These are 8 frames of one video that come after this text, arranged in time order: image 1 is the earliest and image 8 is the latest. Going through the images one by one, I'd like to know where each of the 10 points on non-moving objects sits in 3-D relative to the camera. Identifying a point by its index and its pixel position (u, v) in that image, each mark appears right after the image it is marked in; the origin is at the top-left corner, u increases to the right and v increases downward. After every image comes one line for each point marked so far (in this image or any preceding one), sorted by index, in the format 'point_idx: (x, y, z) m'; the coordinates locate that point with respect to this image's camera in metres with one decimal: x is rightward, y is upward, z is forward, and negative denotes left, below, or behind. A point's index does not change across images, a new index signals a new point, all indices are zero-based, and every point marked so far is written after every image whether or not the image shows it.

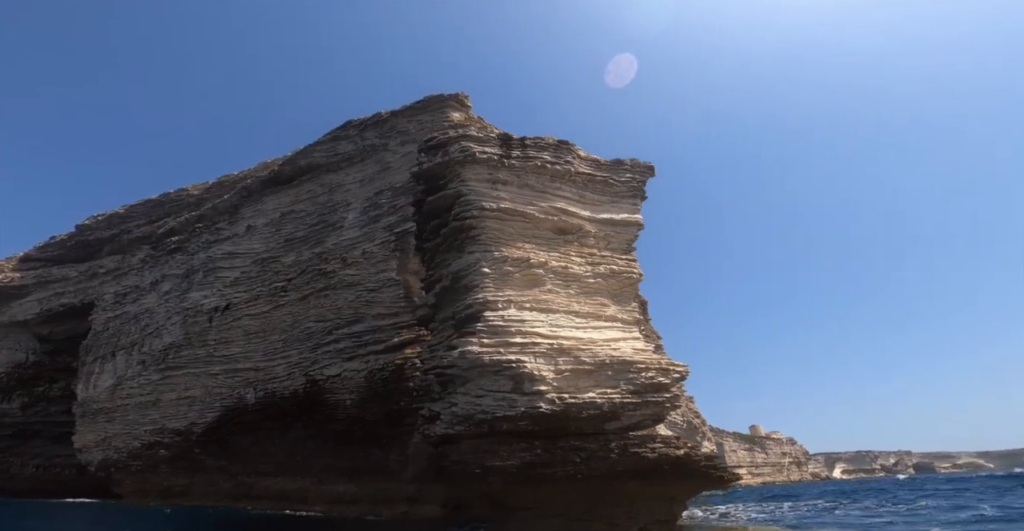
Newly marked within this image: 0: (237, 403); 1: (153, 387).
0: (-7.1, -3.6, +11.7) m
1: (-10.8, -3.7, +13.6) m
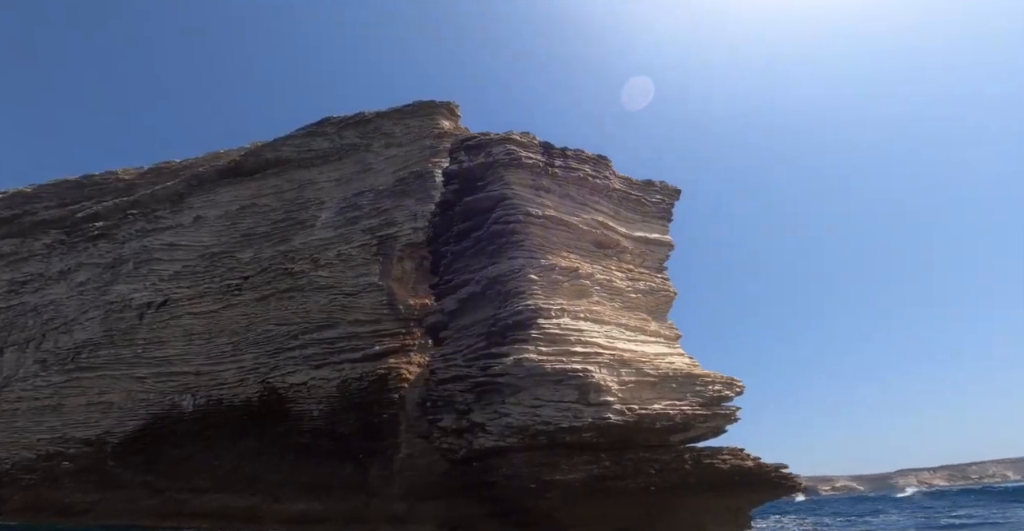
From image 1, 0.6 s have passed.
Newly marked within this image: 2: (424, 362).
0: (-7.6, -3.3, +10.4) m
1: (-11.5, -3.2, +11.9) m
2: (-1.8, -1.9, +9.2) m
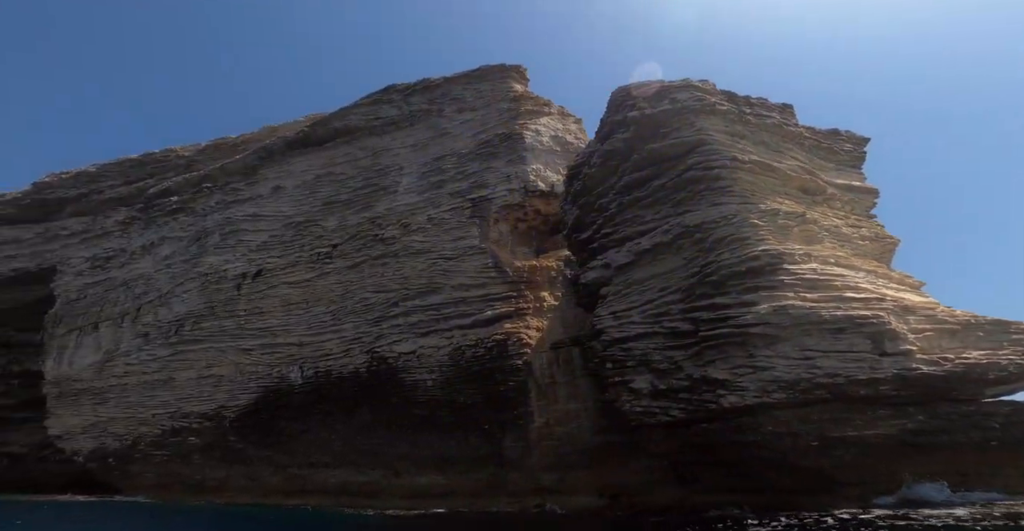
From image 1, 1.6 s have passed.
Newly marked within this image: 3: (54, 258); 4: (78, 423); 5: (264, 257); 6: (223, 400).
0: (-5.2, -2.6, +10.4) m
1: (-9.0, -2.5, +12.0) m
2: (+0.6, -1.2, +8.8) m
3: (-17.8, +0.4, +18.0) m
4: (-11.5, -4.3, +12.5) m
5: (-6.8, +0.2, +12.8) m
6: (-6.6, -3.1, +10.7) m
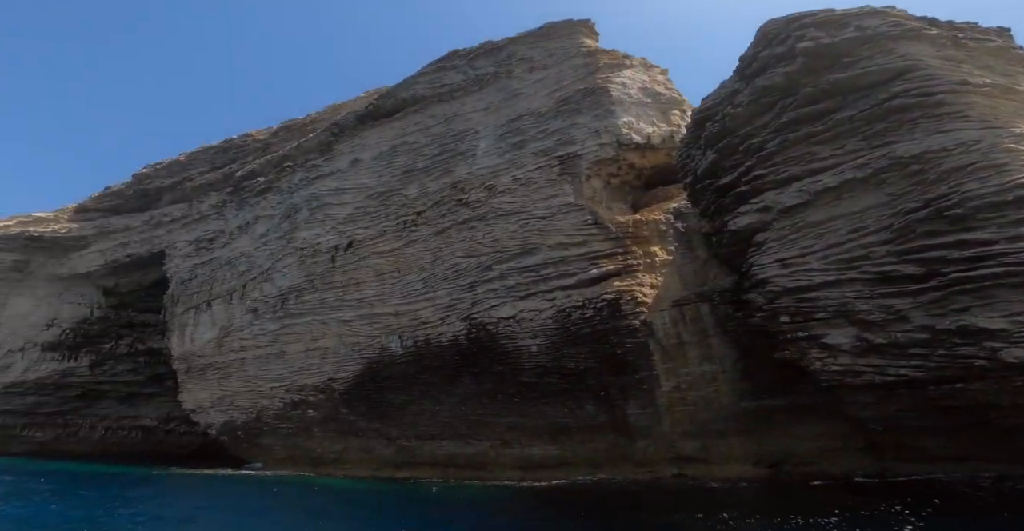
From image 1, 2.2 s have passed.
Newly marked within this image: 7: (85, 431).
0: (-2.9, -2.0, +10.3) m
1: (-6.5, -1.9, +12.4) m
2: (+2.5, -0.3, +8.0) m
3: (-14.6, +1.0, +19.3) m
4: (-8.8, -3.8, +13.4) m
5: (-4.4, +1.0, +12.8) m
6: (-4.2, -2.5, +10.9) m
7: (-18.0, -7.0, +19.6) m
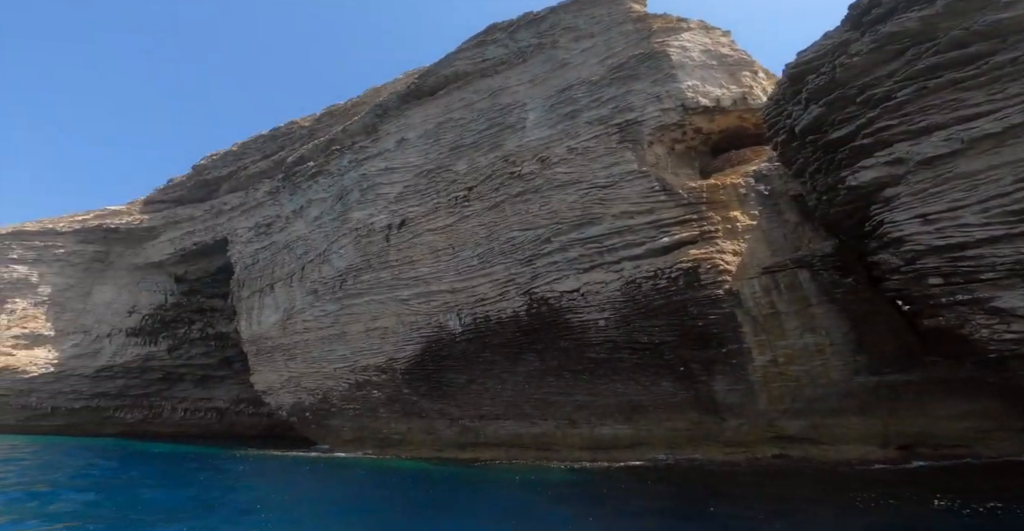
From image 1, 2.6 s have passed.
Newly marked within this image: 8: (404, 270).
0: (-1.6, -1.5, +10.1) m
1: (-4.9, -1.4, +12.5) m
2: (+3.6, +0.3, +7.2) m
3: (-12.5, +1.5, +20.0) m
4: (-7.0, -3.4, +13.7) m
5: (-2.9, +1.6, +12.6) m
6: (-2.8, -2.0, +10.8) m
7: (-15.6, -6.6, +20.9) m
8: (-2.7, -0.1, +11.5) m
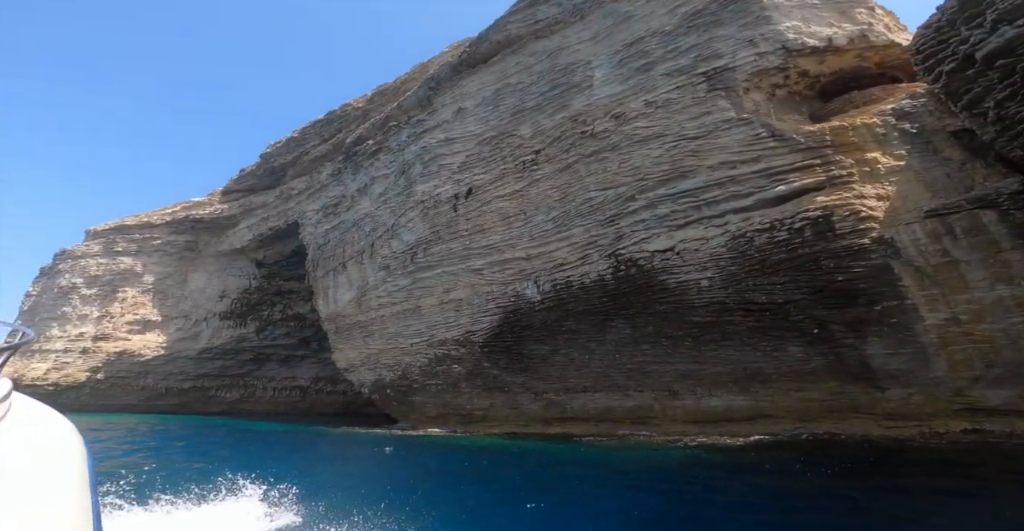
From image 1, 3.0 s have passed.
0: (+0.1, -0.8, +9.6) m
1: (-3.0, -0.8, +12.4) m
2: (+4.7, +1.1, +6.0) m
3: (-9.8, +2.1, +20.5) m
4: (-4.8, -2.8, +13.9) m
5: (-1.1, +2.3, +12.0) m
6: (-1.0, -1.4, +10.4) m
7: (-12.2, -6.0, +22.2) m
8: (-0.9, +0.6, +11.0) m
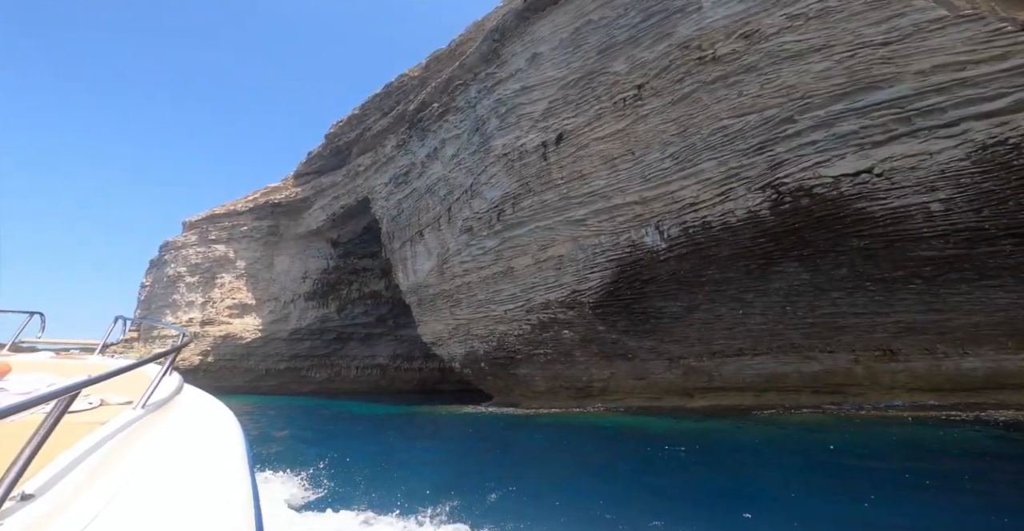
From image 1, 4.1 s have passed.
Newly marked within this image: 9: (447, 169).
0: (+2.1, +0.2, +8.0) m
1: (-0.6, +0.2, +11.1) m
2: (+6.1, +2.0, +3.7) m
3: (-6.4, +3.2, +20.0) m
4: (-2.1, -1.8, +13.0) m
5: (+1.1, +3.3, +10.4) m
6: (+1.2, -0.4, +9.0) m
7: (-8.2, -4.9, +22.4) m
8: (+1.2, +1.6, +9.5) m
9: (-1.9, +2.9, +14.0) m
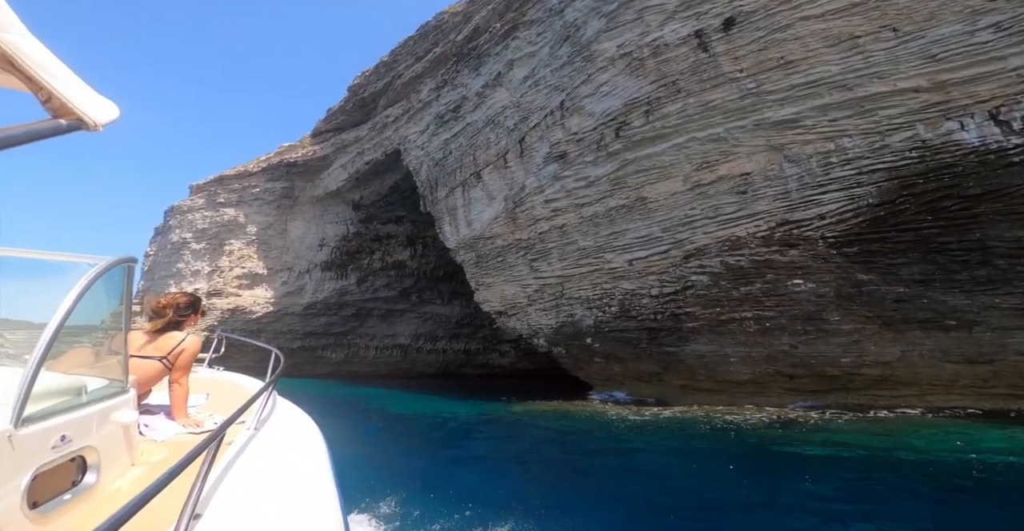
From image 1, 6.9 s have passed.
0: (+4.2, +1.2, +4.6) m
1: (+1.6, +1.3, +7.8) m
2: (+8.2, +2.8, +0.3) m
3: (-4.0, +4.7, +16.7) m
4: (+0.1, -0.6, +9.8) m
5: (+3.3, +4.4, +7.0) m
6: (+3.3, +0.6, +5.7) m
7: (-6.0, -3.3, +19.3) m
8: (+3.4, +2.6, +6.1) m
9: (+0.4, +4.1, +10.6) m
